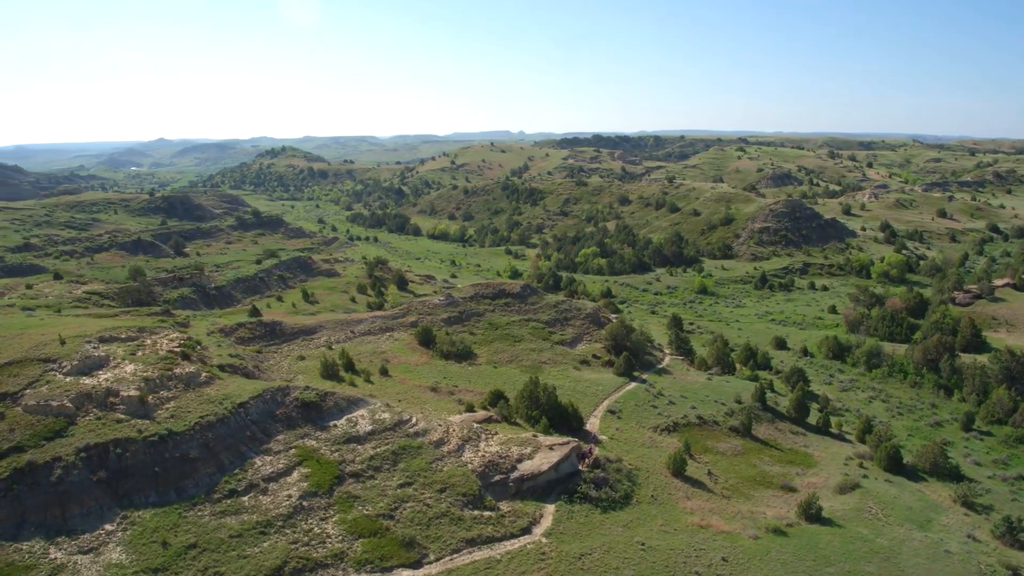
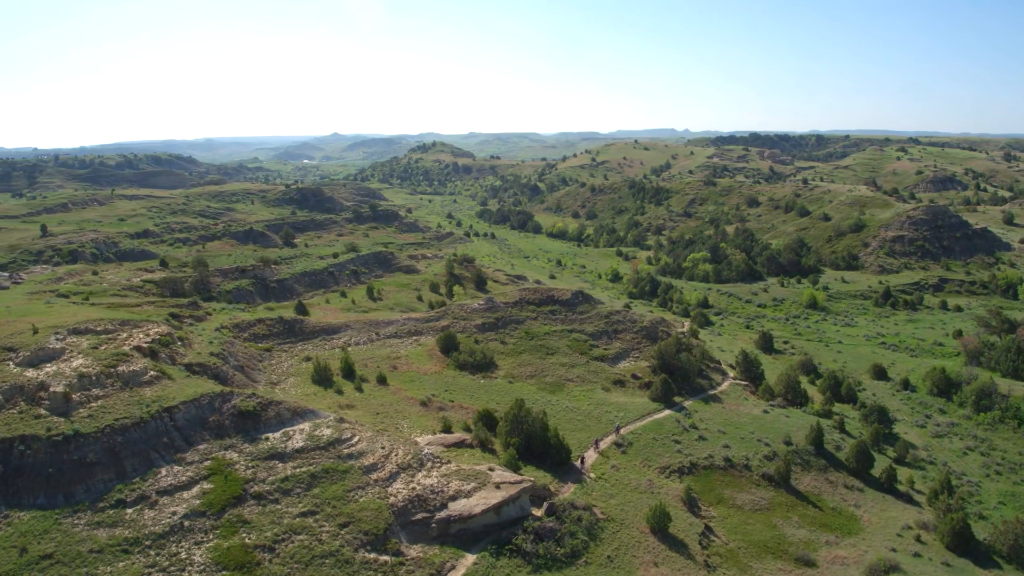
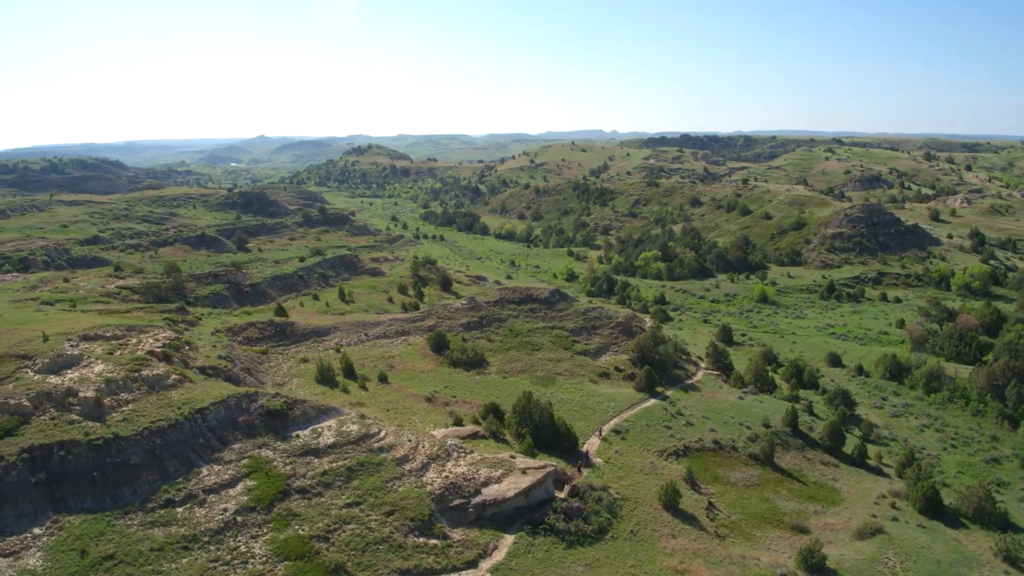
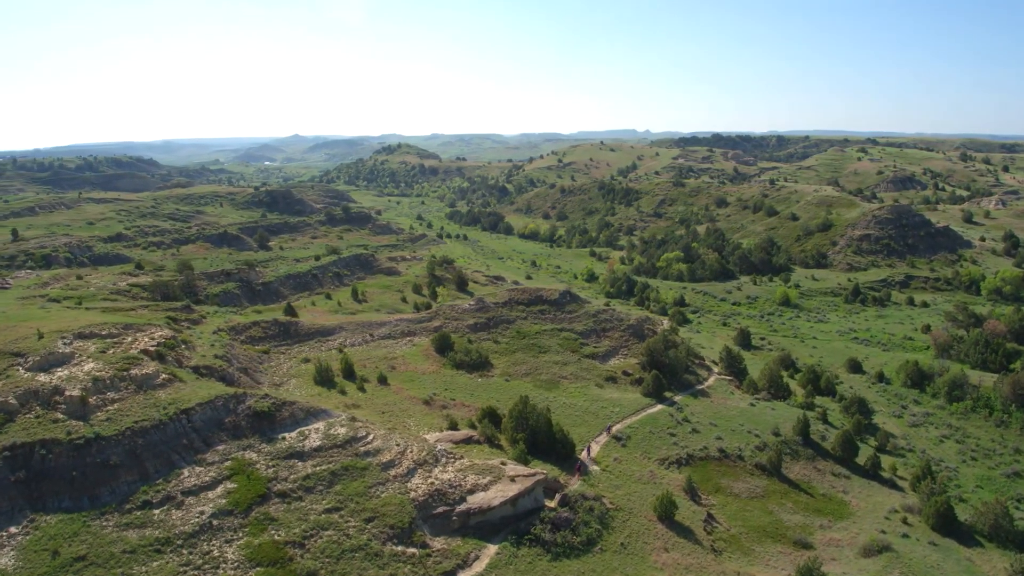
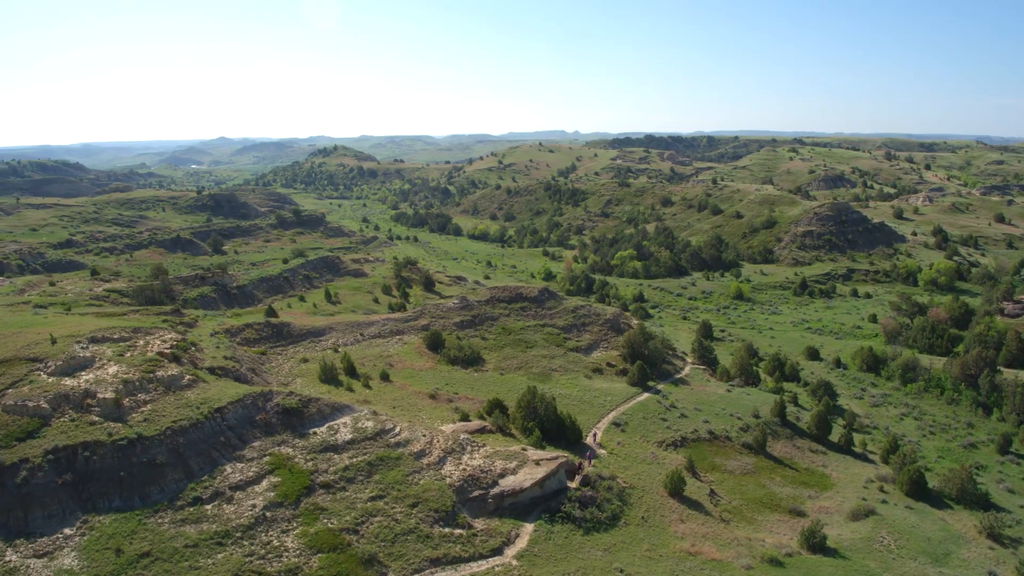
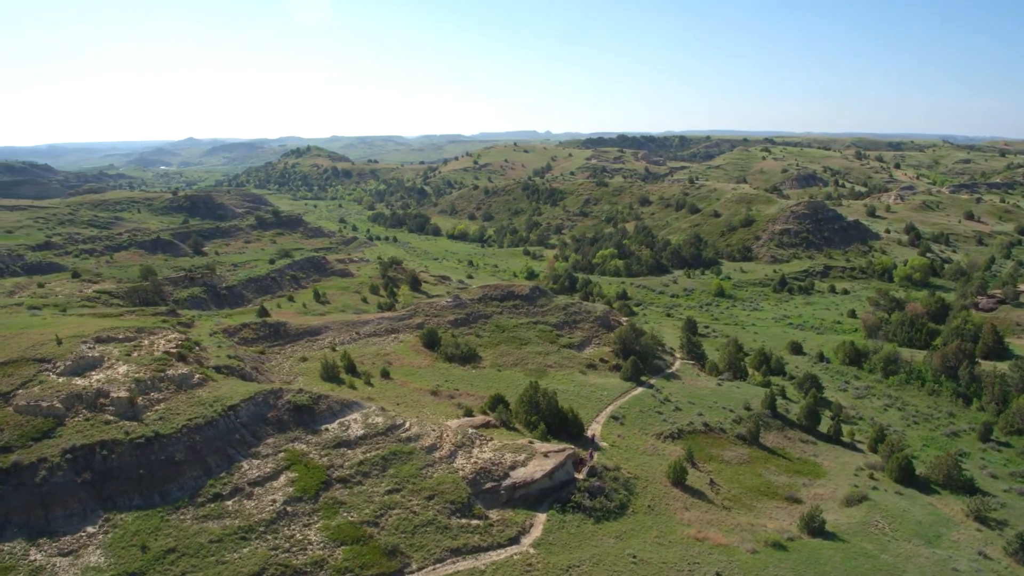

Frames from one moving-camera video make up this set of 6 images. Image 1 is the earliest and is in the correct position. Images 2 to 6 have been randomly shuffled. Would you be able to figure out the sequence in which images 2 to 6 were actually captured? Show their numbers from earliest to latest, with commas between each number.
6, 5, 3, 4, 2
